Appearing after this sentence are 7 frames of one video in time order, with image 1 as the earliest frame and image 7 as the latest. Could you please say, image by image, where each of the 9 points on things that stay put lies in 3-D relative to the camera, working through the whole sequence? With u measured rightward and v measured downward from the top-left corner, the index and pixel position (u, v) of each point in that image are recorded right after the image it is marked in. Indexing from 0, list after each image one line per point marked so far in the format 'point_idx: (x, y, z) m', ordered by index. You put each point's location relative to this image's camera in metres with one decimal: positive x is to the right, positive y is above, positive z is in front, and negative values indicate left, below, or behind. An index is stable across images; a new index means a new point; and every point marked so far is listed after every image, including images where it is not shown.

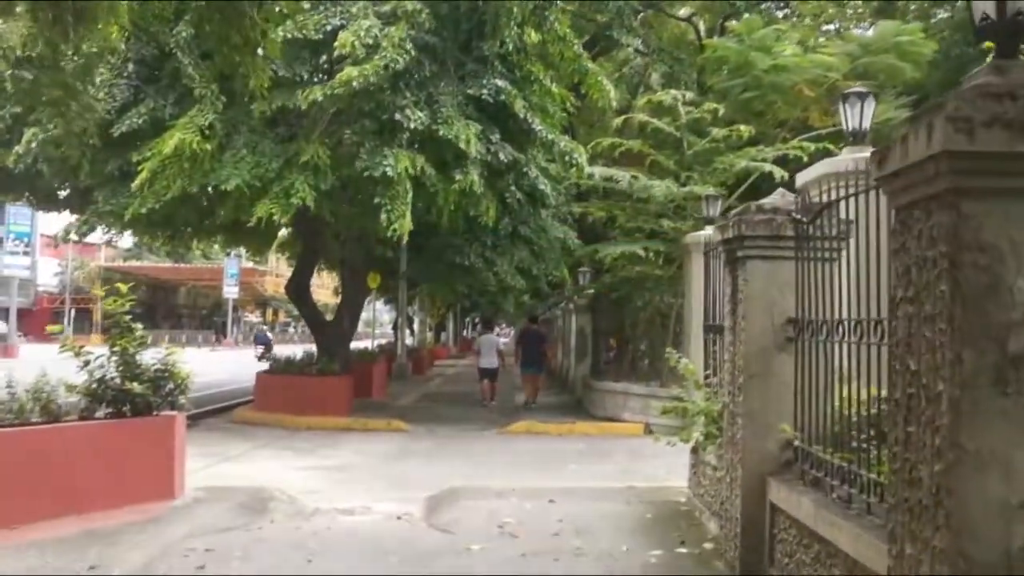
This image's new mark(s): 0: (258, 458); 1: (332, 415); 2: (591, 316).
0: (-2.9, -2.0, +11.8) m
1: (-2.9, -2.0, +16.2) m
2: (+1.5, -0.5, +19.0) m
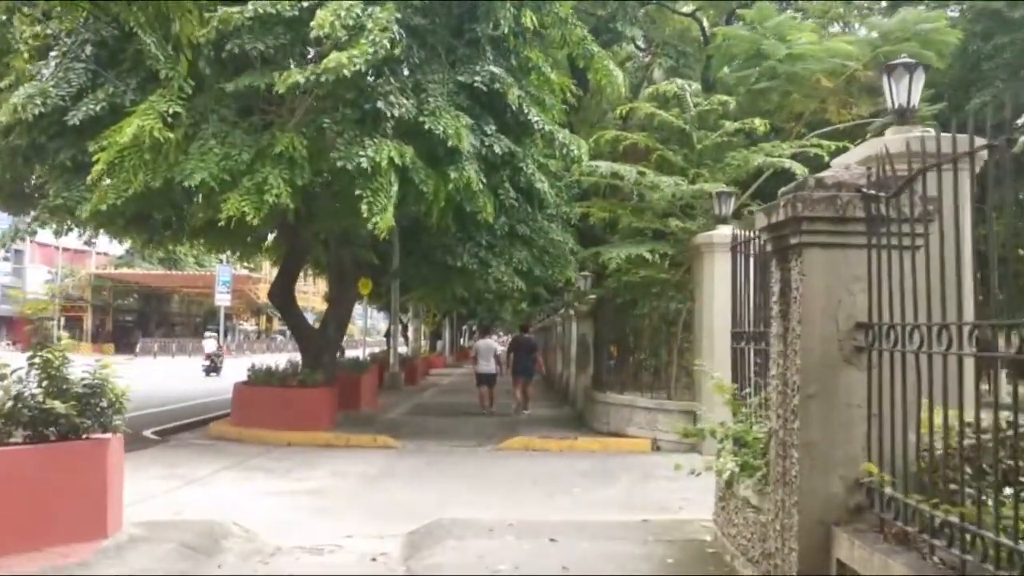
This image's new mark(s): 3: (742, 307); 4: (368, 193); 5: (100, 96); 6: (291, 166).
0: (-3.0, -2.0, +10.6) m
1: (-2.9, -2.1, +15.0) m
2: (+1.4, -0.6, +17.9) m
3: (+1.6, -0.1, +6.9) m
4: (-1.6, +1.1, +11.8) m
5: (-4.7, +2.2, +11.5) m
6: (-2.6, +1.4, +11.8) m
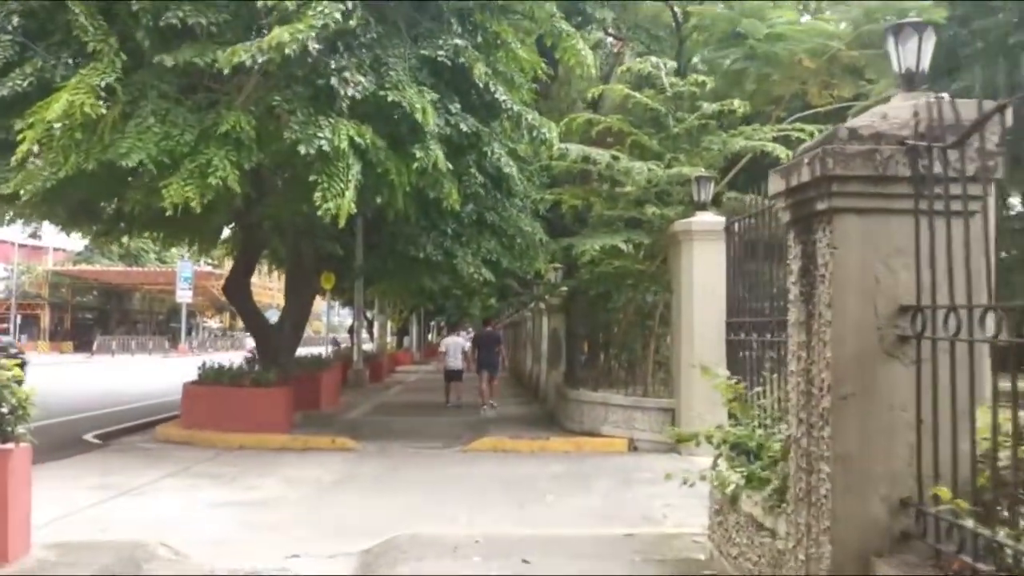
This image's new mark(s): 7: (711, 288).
0: (-3.3, -1.9, +9.7) m
1: (-3.4, -2.0, +14.1) m
2: (+0.9, -0.5, +17.1) m
3: (+1.3, 0.0, +6.1) m
4: (-2.0, +1.2, +10.9) m
5: (-5.0, +2.2, +10.5) m
6: (-2.9, +1.5, +10.9) m
7: (+2.5, -0.1, +12.7) m
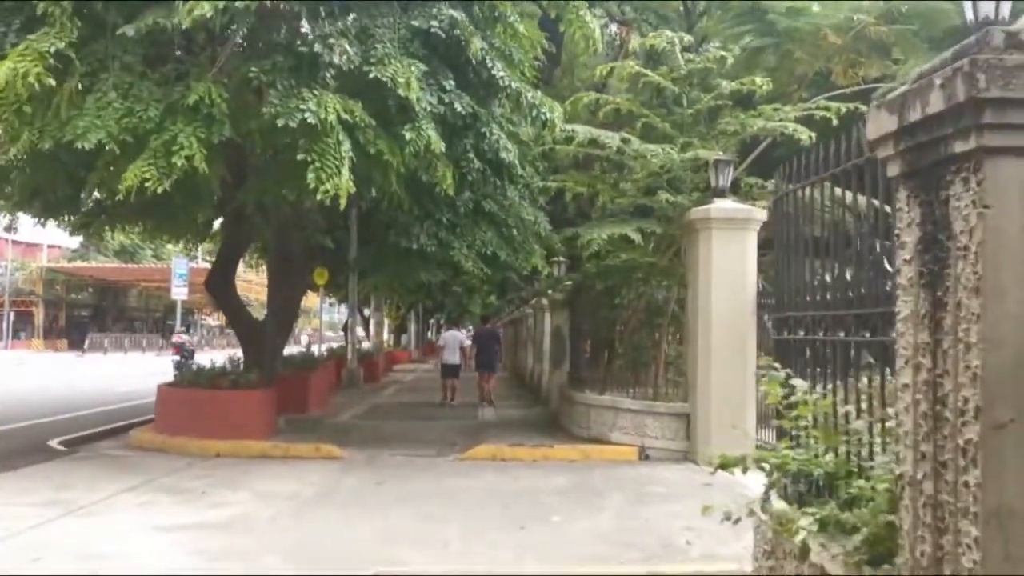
0: (-3.3, -1.9, +8.6) m
1: (-3.4, -1.9, +13.0) m
2: (+0.9, -0.4, +16.0) m
3: (+1.3, 0.0, +5.1) m
4: (-2.0, +1.3, +9.8) m
5: (-5.0, +2.3, +9.4) m
6: (-2.9, +1.6, +9.8) m
7: (+2.5, 0.0, +11.6) m
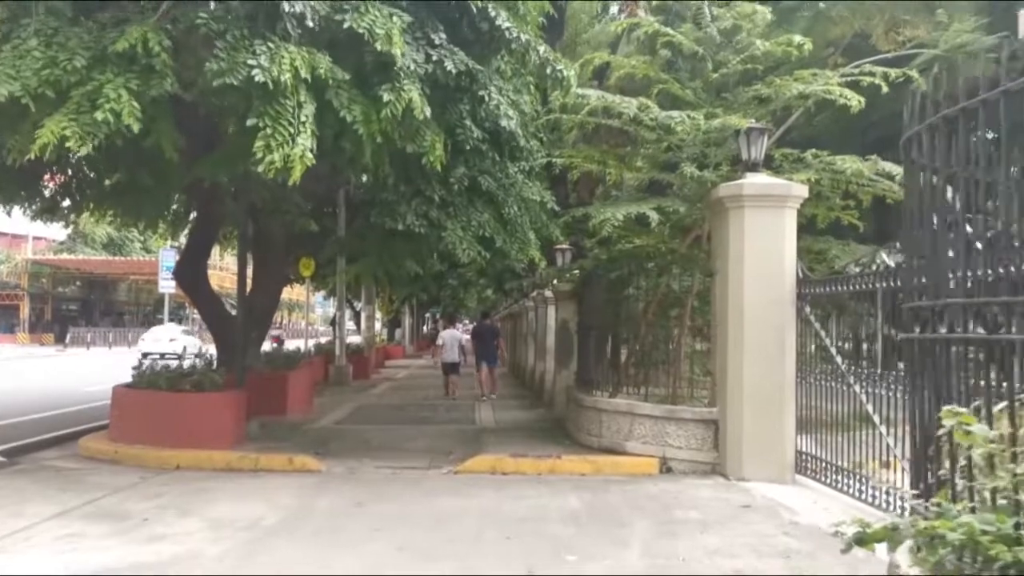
0: (-3.2, -1.8, +7.0) m
1: (-3.4, -1.8, +11.4) m
2: (+0.9, -0.3, +14.4) m
3: (+1.4, +0.1, +3.5) m
4: (-1.9, +1.4, +8.2) m
5: (-5.0, +2.4, +7.8) m
6: (-2.9, +1.7, +8.2) m
7: (+2.5, +0.1, +10.1) m
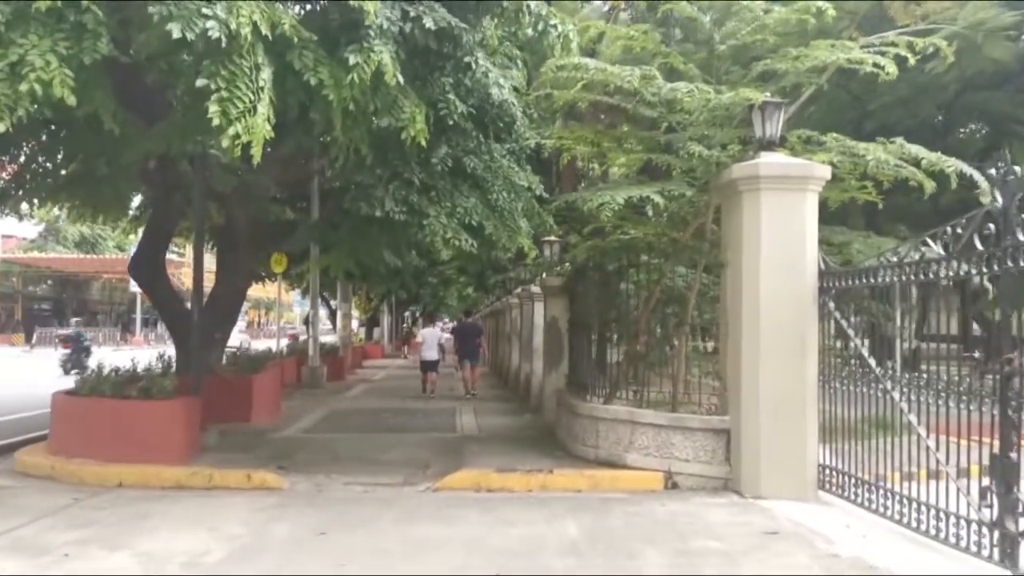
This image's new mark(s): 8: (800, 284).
0: (-3.3, -1.7, +5.8) m
1: (-3.5, -1.7, +10.2) m
2: (+0.7, -0.2, +13.3) m
3: (+1.4, +0.2, +2.3) m
4: (-2.0, +1.4, +7.0) m
5: (-5.1, +2.5, +6.6) m
6: (-3.0, +1.7, +7.0) m
7: (+2.4, +0.2, +8.9) m
8: (+2.5, +0.1, +9.0) m
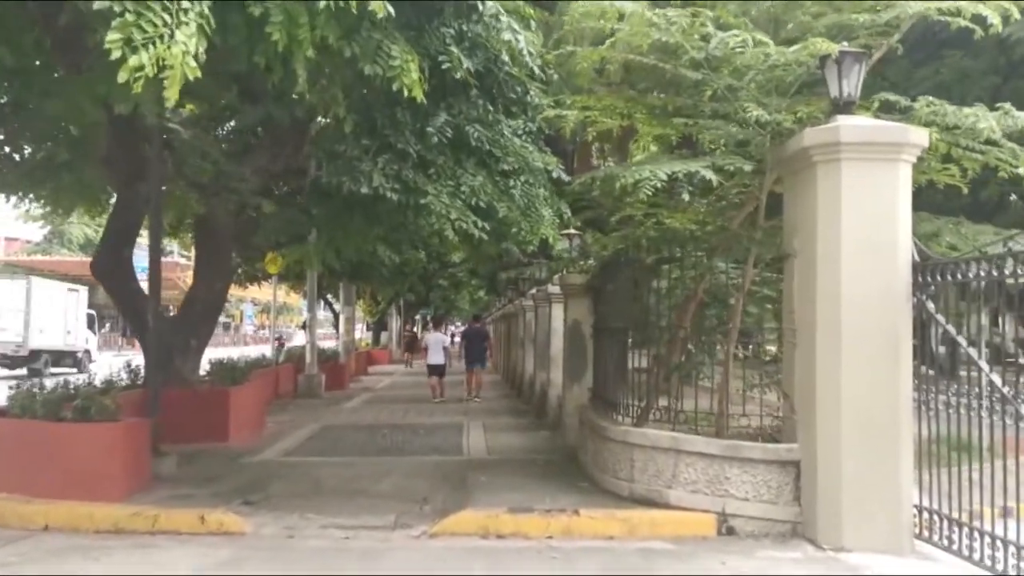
0: (-3.2, -1.7, +4.0) m
1: (-3.4, -1.7, +8.4) m
2: (+0.8, -0.2, +11.4) m
3: (+1.4, +0.2, +0.5) m
4: (-1.9, +1.4, +5.2) m
5: (-5.0, +2.5, +4.8) m
6: (-2.9, +1.8, +5.2) m
7: (+2.5, +0.2, +7.1) m
8: (+2.6, +0.1, +7.1) m
